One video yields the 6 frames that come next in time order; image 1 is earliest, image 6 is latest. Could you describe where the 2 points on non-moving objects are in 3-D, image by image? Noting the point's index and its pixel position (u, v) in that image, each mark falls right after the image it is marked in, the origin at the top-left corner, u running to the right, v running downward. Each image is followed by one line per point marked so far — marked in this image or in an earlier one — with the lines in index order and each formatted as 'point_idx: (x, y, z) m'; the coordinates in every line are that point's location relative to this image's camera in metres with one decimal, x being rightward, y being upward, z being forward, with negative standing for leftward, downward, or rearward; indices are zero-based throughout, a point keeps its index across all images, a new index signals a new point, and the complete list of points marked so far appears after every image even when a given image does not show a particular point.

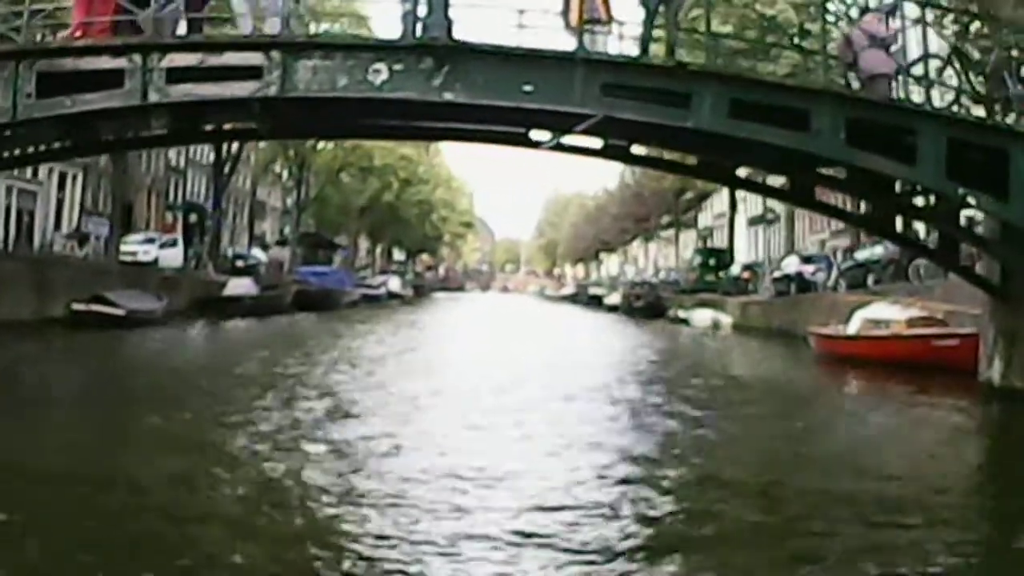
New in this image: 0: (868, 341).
0: (+5.5, -0.8, +18.9) m
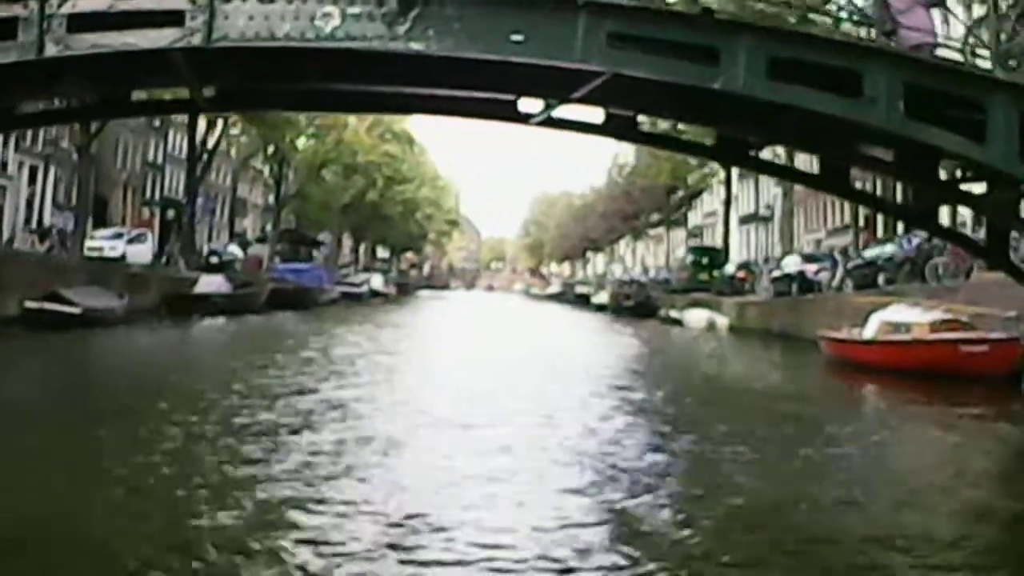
0: (+5.3, -0.8, +17.5) m
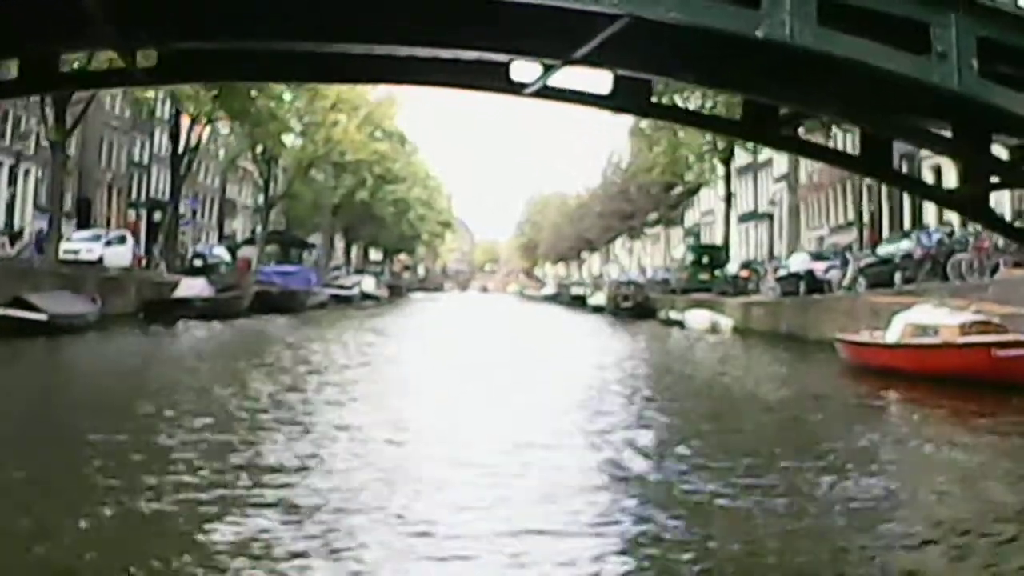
0: (+5.2, -0.8, +16.4) m
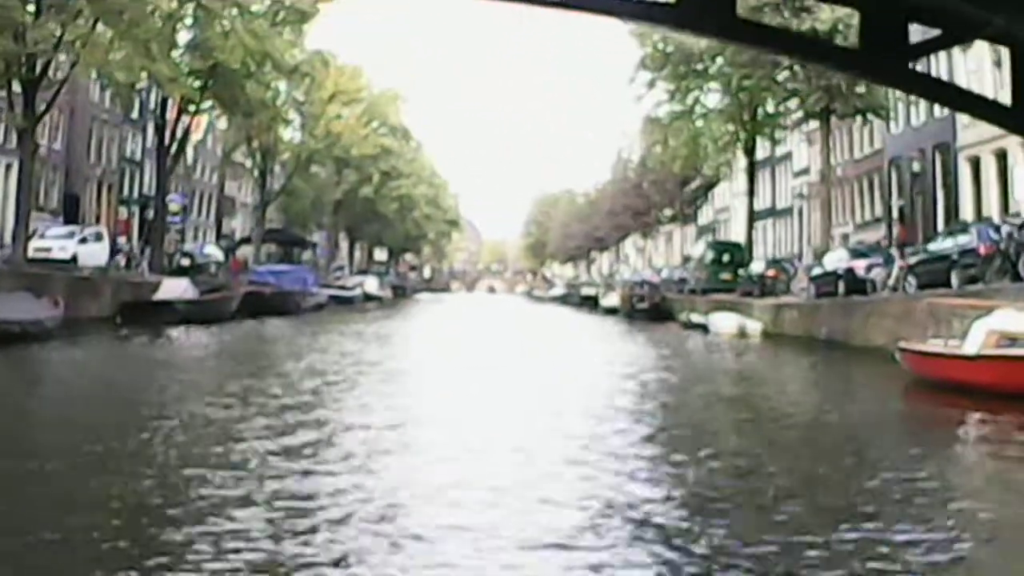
0: (+5.3, -0.8, +14.2) m
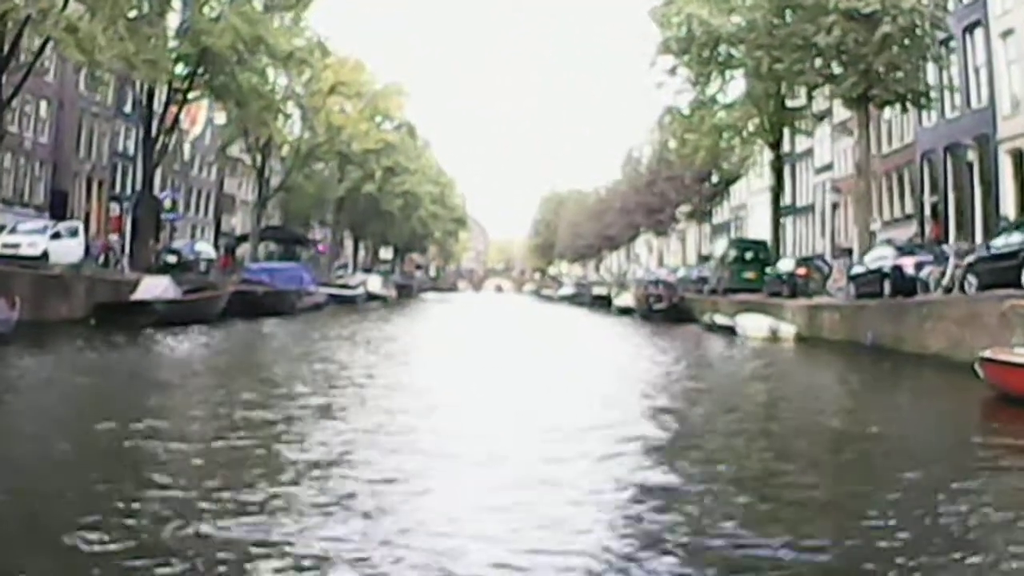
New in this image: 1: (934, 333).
0: (+5.4, -0.8, +12.0) m
1: (+5.8, -0.7, +17.4) m
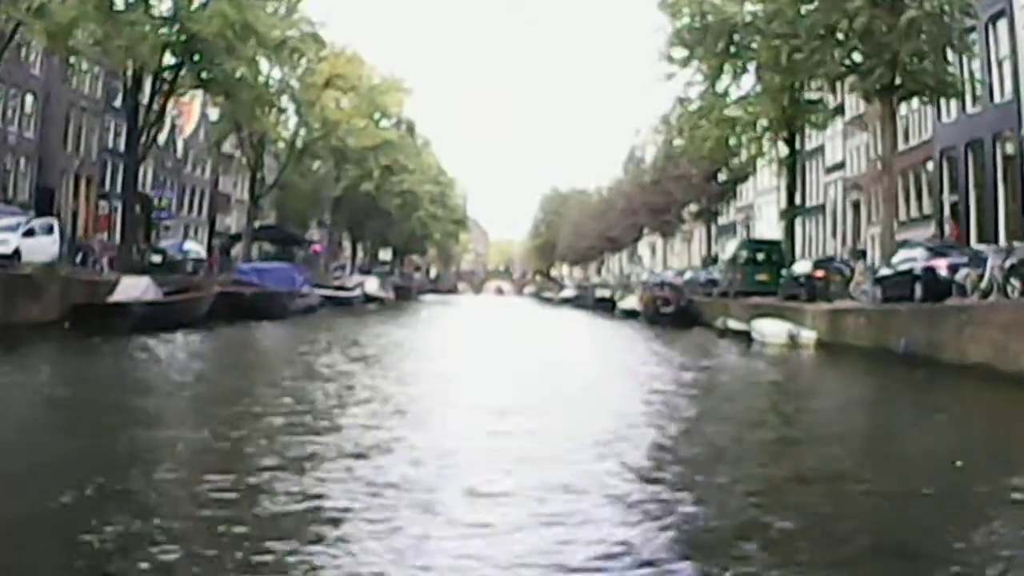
0: (+5.5, -0.8, +10.6) m
1: (+5.9, -0.7, +16.0) m
